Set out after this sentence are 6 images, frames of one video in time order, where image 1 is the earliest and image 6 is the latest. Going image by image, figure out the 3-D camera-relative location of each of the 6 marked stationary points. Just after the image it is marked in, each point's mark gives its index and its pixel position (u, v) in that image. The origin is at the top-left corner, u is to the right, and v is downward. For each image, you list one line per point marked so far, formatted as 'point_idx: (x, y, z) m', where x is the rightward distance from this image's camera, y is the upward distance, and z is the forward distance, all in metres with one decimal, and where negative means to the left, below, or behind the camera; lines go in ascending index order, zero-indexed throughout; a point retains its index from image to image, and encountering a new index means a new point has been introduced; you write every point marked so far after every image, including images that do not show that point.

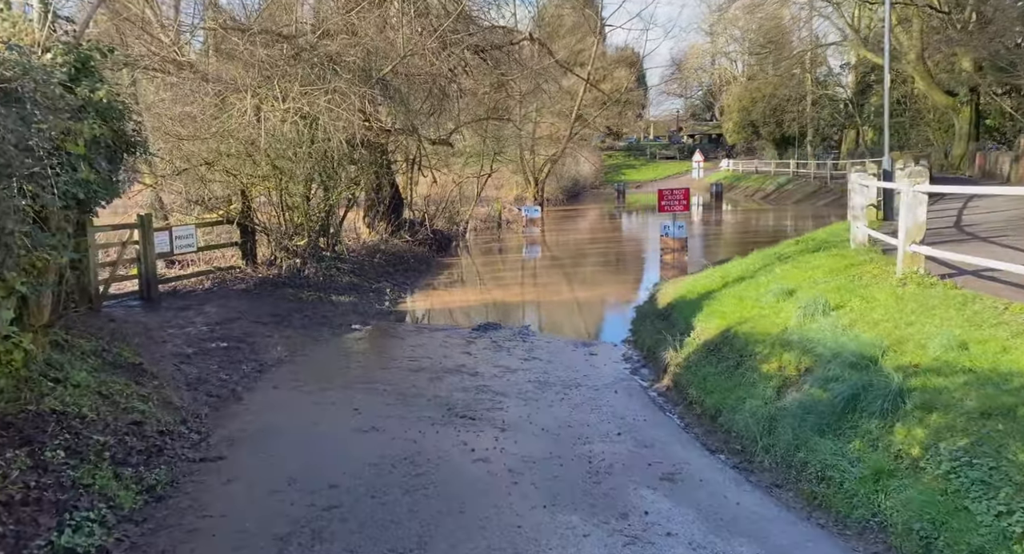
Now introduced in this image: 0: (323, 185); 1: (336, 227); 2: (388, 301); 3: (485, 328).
0: (-3.2, +1.5, +15.5) m
1: (-3.3, +0.9, +16.8) m
2: (-2.2, -0.4, +15.8) m
3: (-0.4, -0.7, +13.0) m
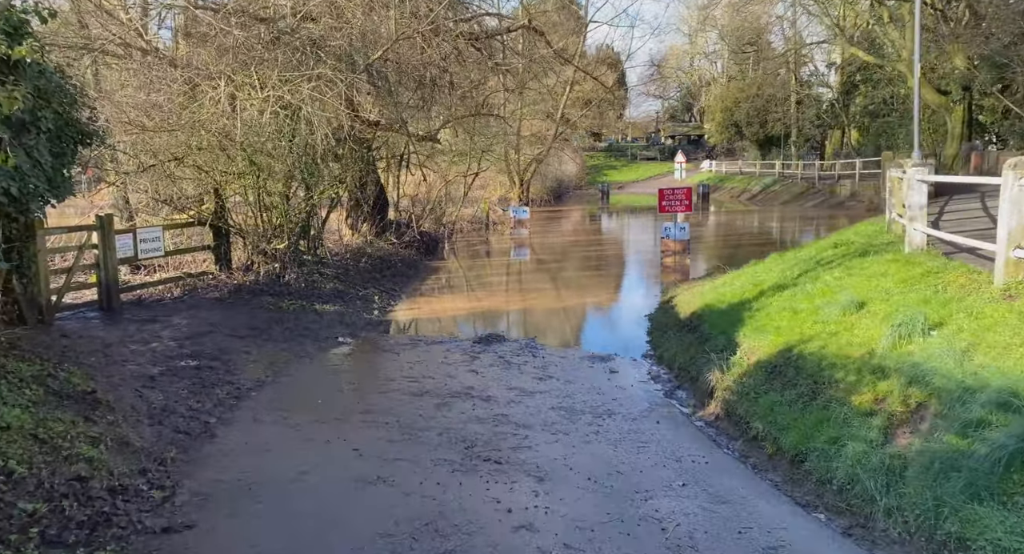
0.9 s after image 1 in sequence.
0: (-3.2, +1.4, +14.1) m
1: (-3.3, +0.8, +15.4) m
2: (-2.2, -0.5, +14.4) m
3: (-0.3, -0.8, +11.7) m
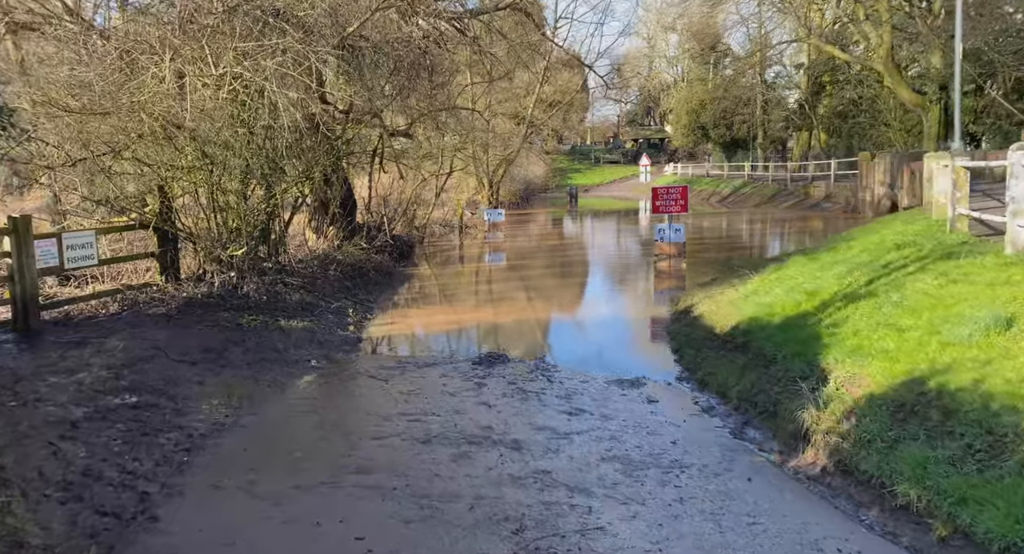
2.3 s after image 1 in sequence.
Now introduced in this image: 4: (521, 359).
0: (-3.3, +1.3, +12.1) m
1: (-3.5, +0.7, +13.4) m
2: (-2.2, -0.7, +12.5) m
3: (-0.2, -0.9, +9.8) m
4: (0.0, -0.9, +10.3) m
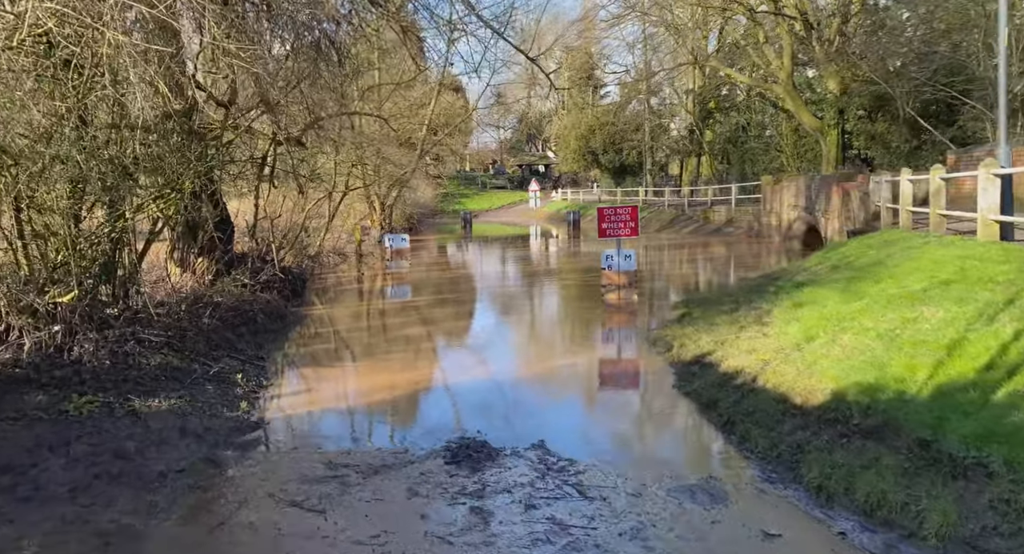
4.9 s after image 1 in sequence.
0: (-3.6, +0.8, +8.2) m
1: (-4.0, +0.1, +9.5) m
2: (-2.6, -1.2, +8.7) m
3: (-0.3, -1.3, +6.3) m
4: (-0.1, -1.3, +6.9) m
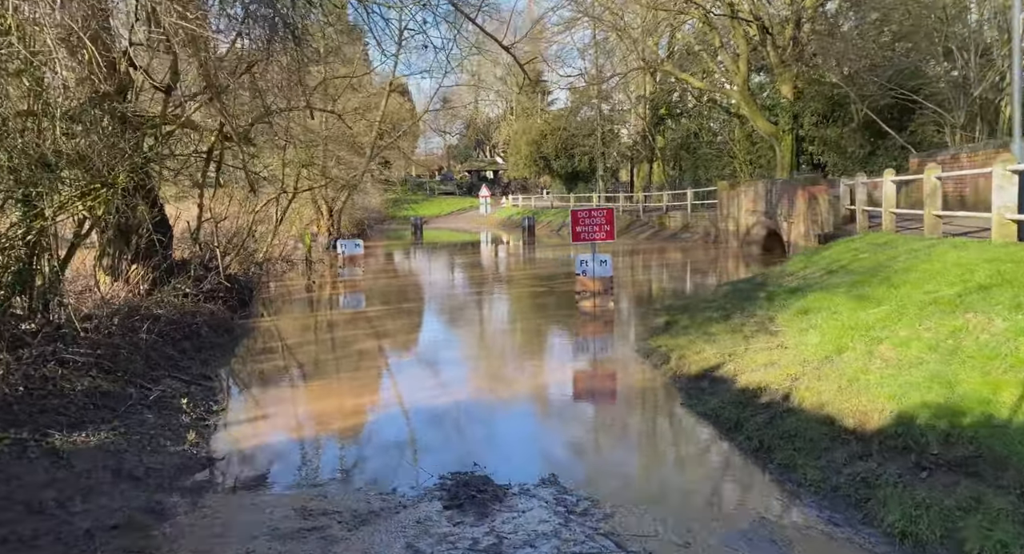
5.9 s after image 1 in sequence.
0: (-3.7, +0.7, +6.9) m
1: (-4.1, +0.1, +8.1) m
2: (-2.7, -1.2, +7.4) m
3: (-0.2, -1.4, +5.2) m
4: (0.0, -1.3, +5.7) m
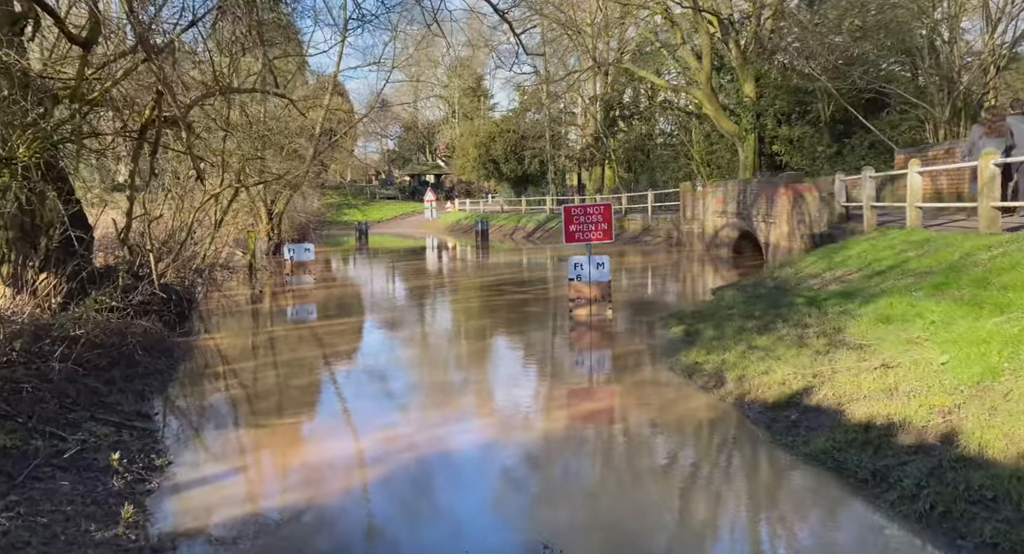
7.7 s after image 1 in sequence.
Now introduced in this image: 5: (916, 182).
0: (-3.3, +0.7, +4.6) m
1: (-3.8, 0.0, +5.8) m
2: (-2.3, -1.3, +5.2) m
3: (+0.4, -1.4, +3.2) m
4: (+0.5, -1.4, +3.7) m
5: (+6.4, +1.5, +14.4) m
